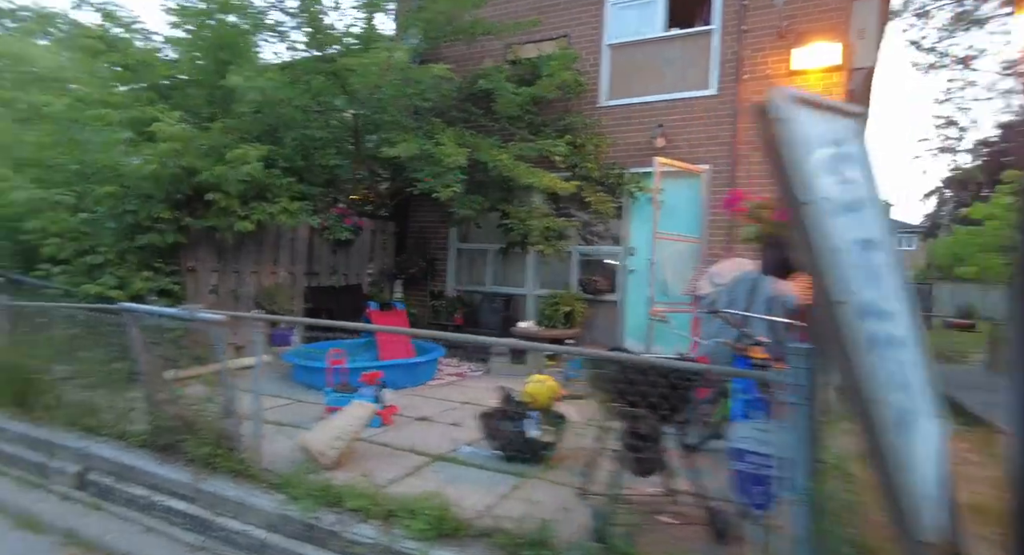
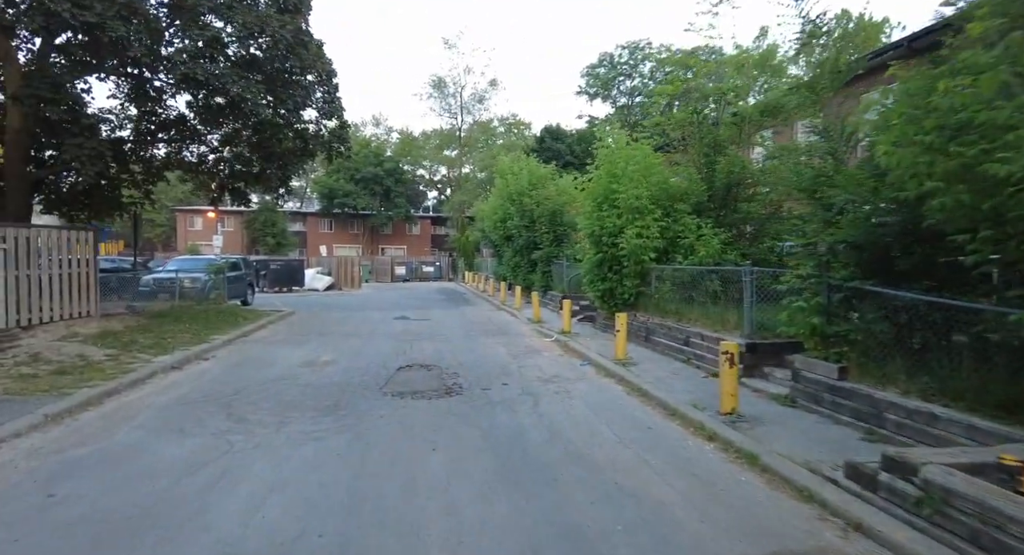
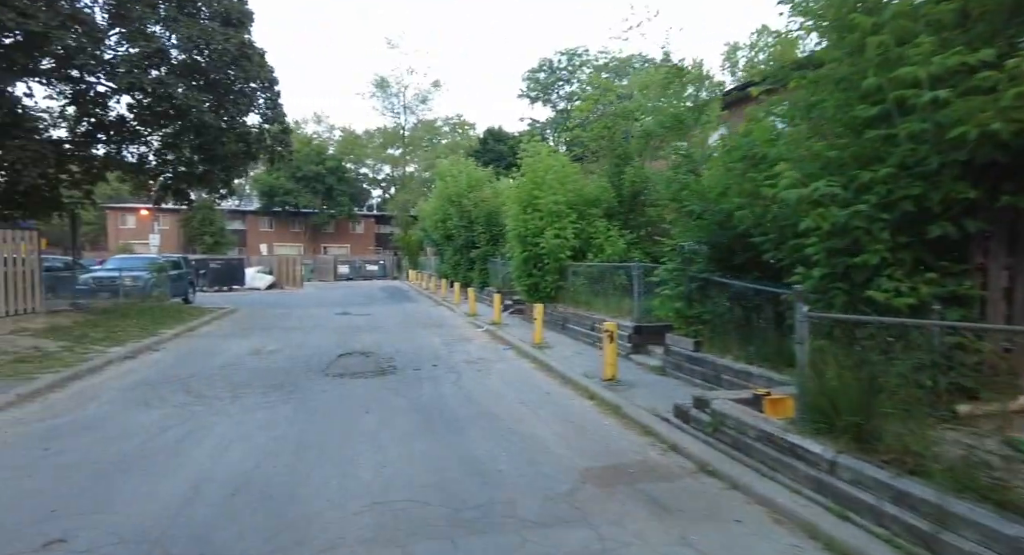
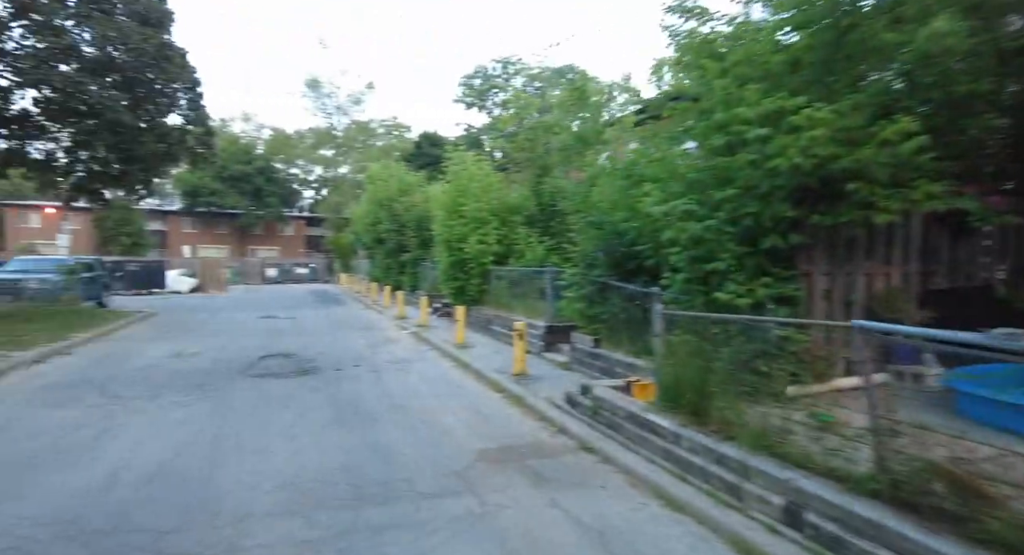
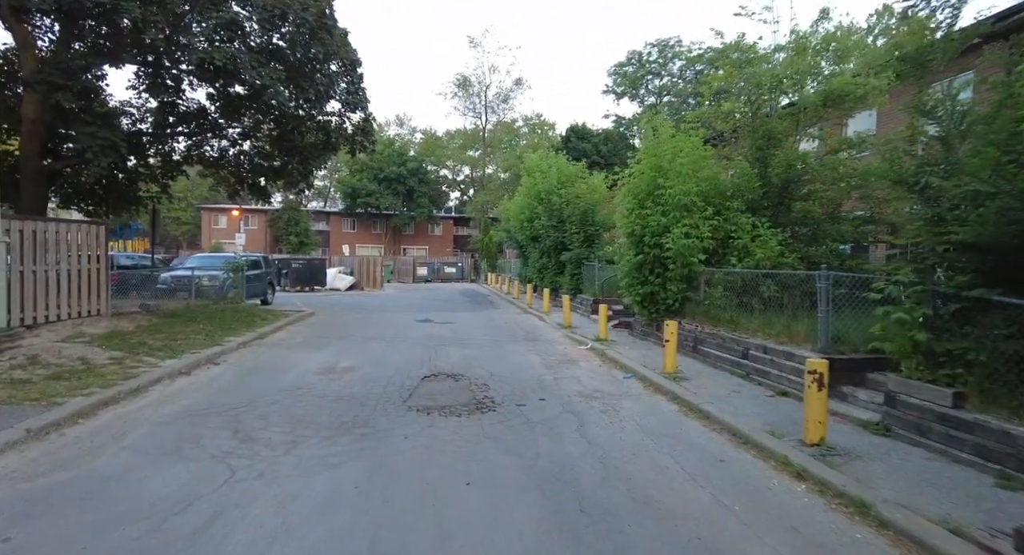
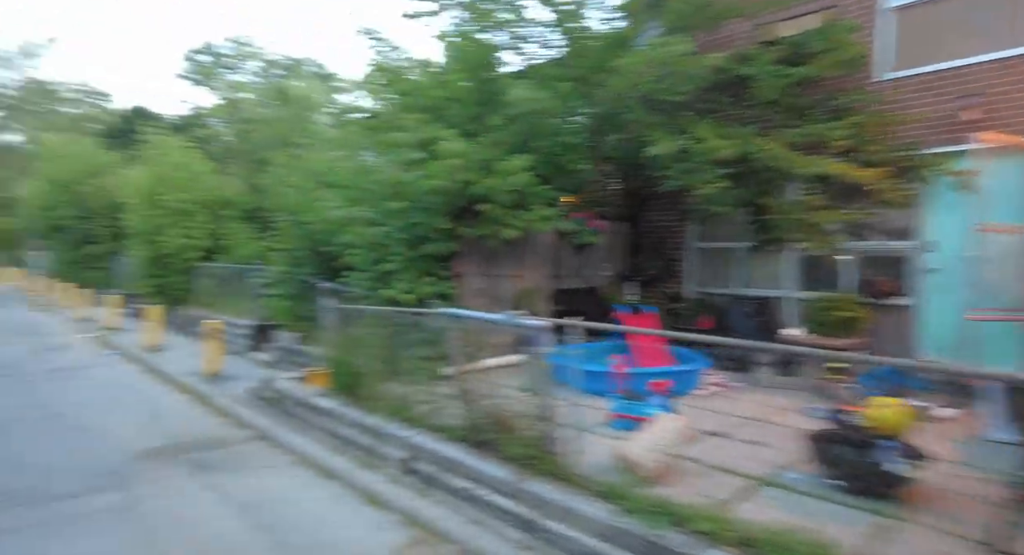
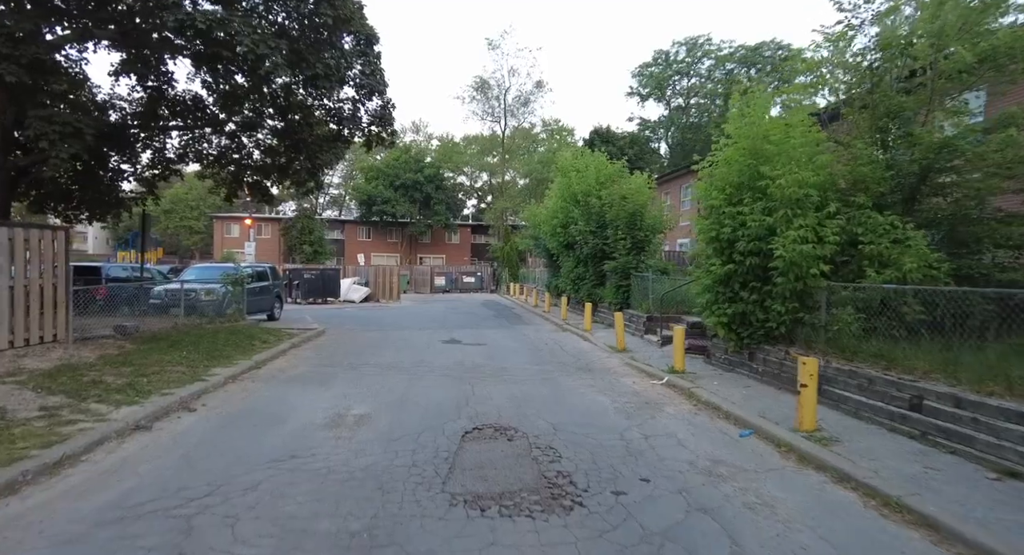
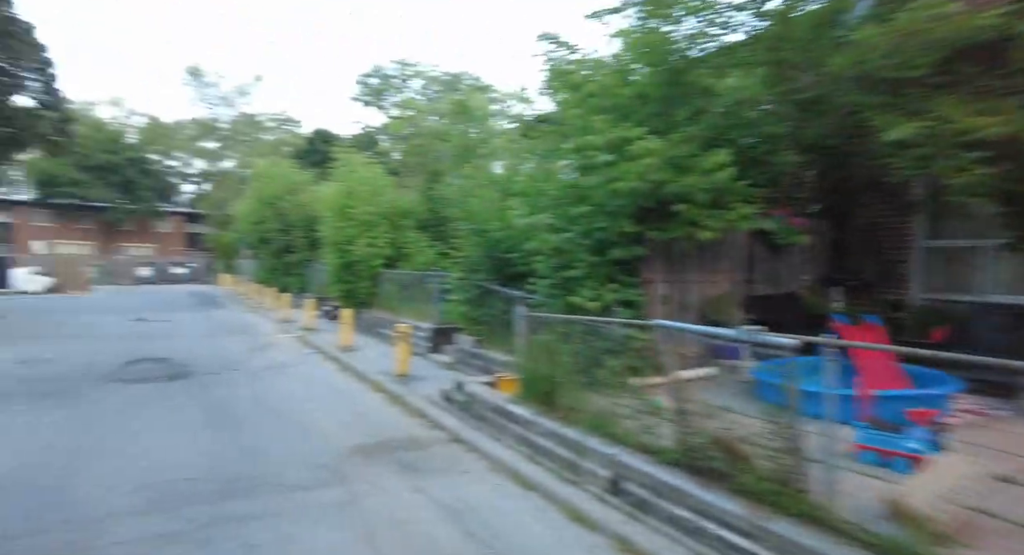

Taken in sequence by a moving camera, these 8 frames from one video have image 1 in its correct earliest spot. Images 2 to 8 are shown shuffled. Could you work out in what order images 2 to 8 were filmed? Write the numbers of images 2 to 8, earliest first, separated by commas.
6, 8, 4, 3, 2, 5, 7
